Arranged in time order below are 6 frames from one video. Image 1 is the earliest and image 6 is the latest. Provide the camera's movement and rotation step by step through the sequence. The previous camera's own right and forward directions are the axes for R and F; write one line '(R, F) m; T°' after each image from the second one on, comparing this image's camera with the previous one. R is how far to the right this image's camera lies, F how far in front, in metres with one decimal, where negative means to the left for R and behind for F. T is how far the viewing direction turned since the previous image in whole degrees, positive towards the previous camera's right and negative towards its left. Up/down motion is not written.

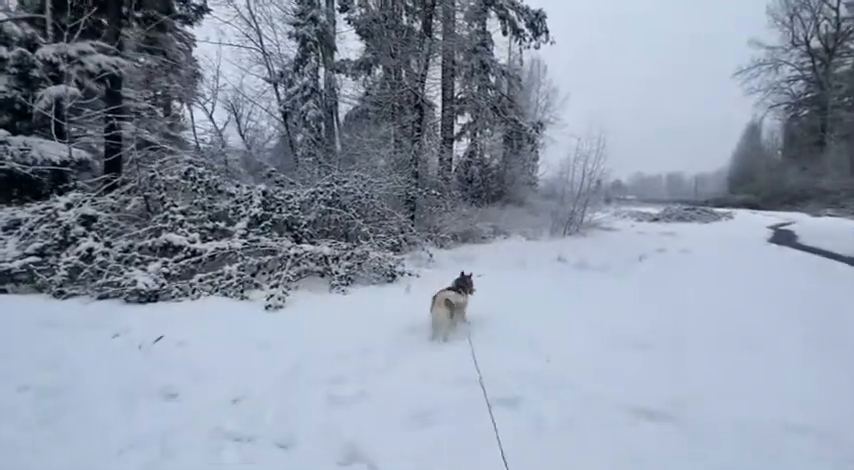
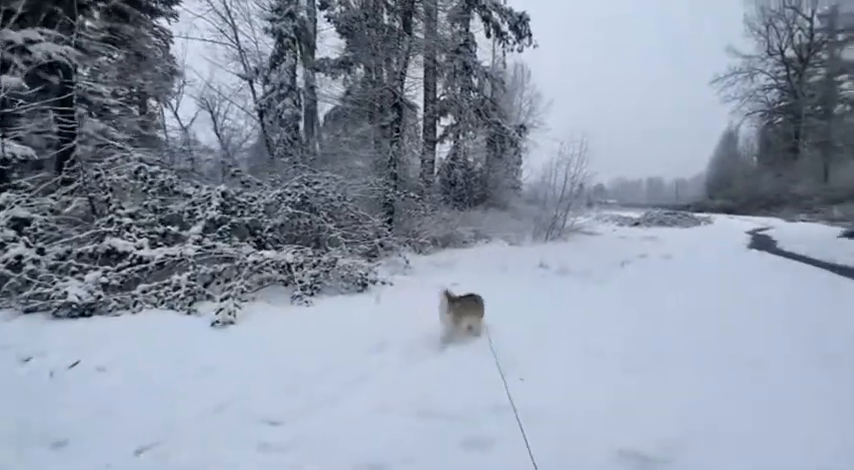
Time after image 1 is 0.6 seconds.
(+0.2, +0.4) m; +2°
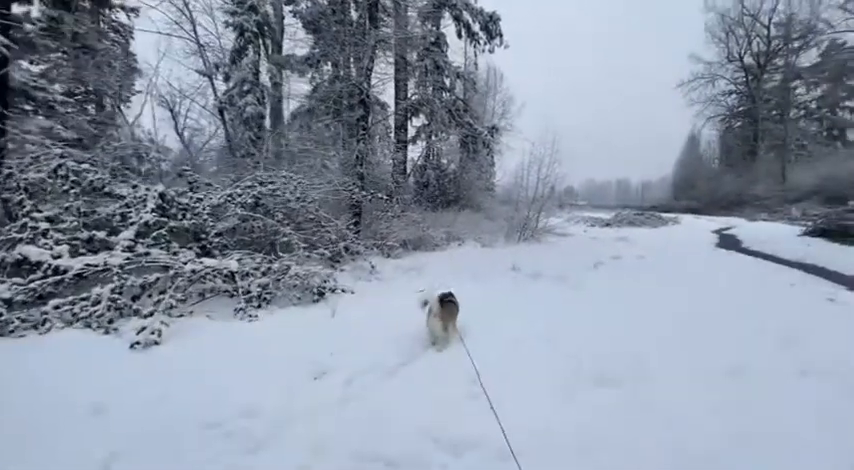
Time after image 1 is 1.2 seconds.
(+0.2, +0.5) m; +3°
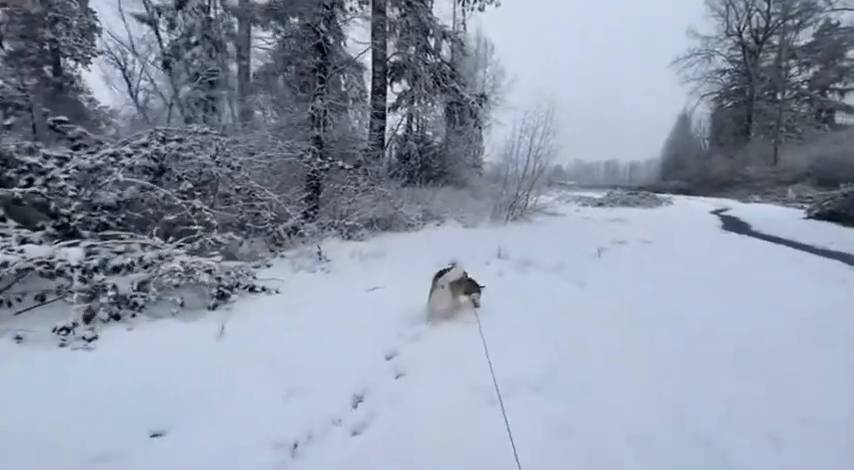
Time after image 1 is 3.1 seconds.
(+0.4, +1.6) m; +2°
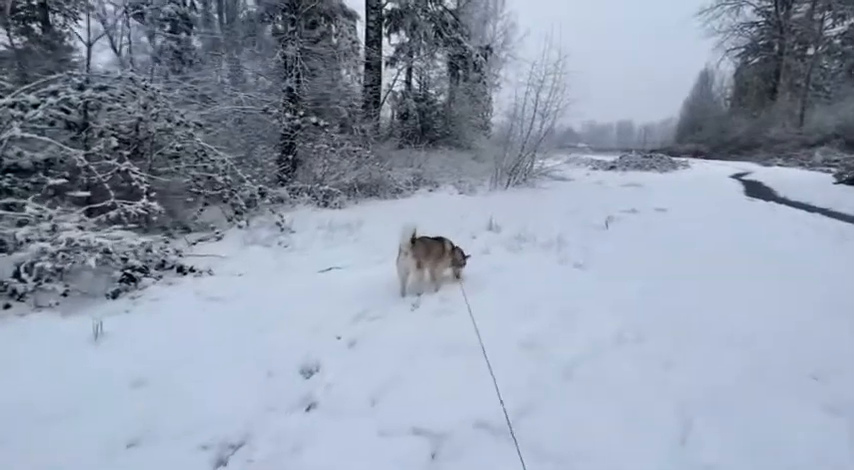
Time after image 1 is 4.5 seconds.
(+0.4, +0.8) m; -1°
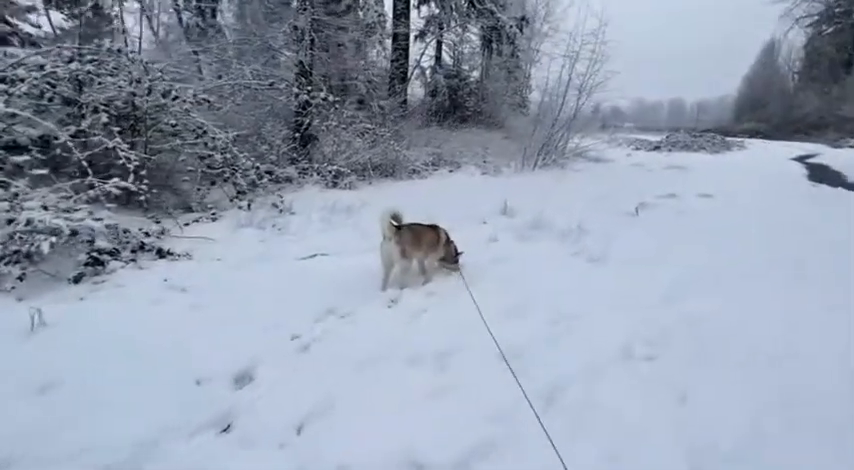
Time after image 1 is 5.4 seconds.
(+0.4, +0.4) m; -5°
